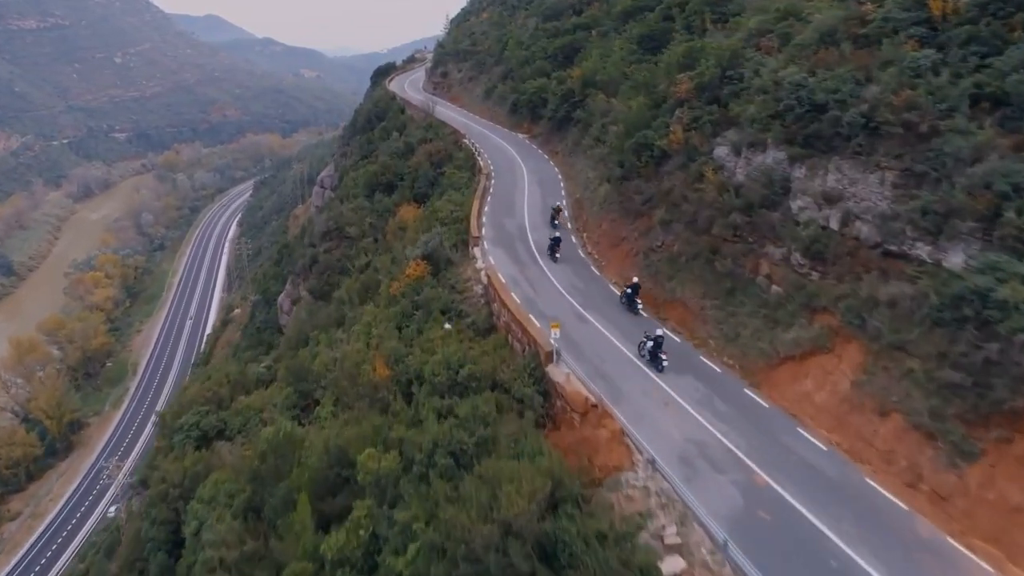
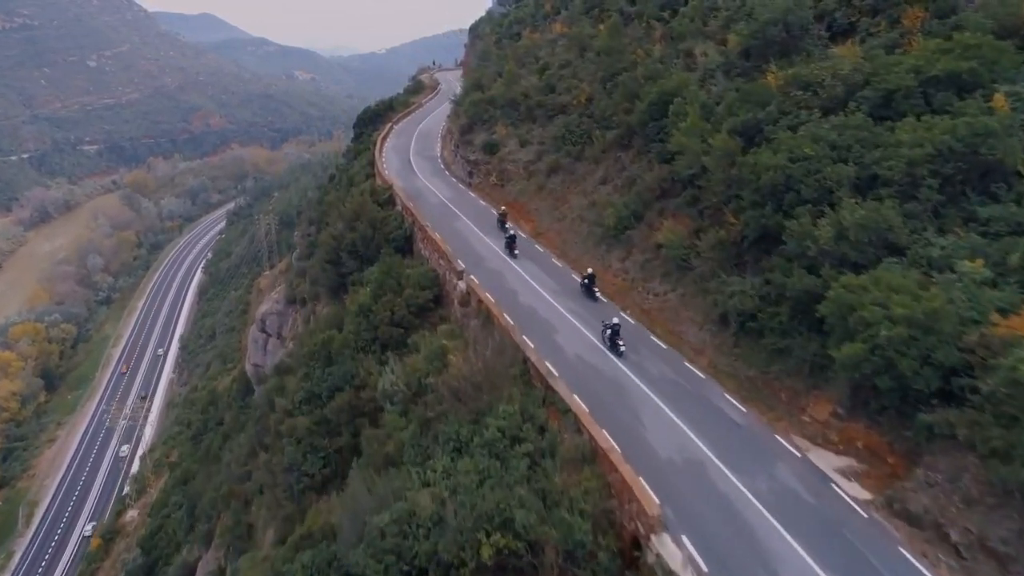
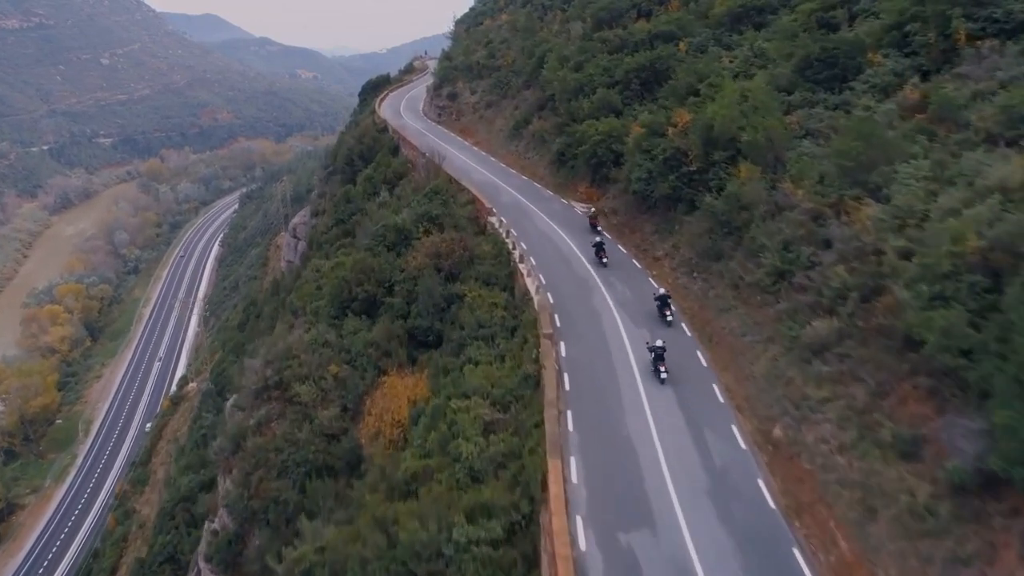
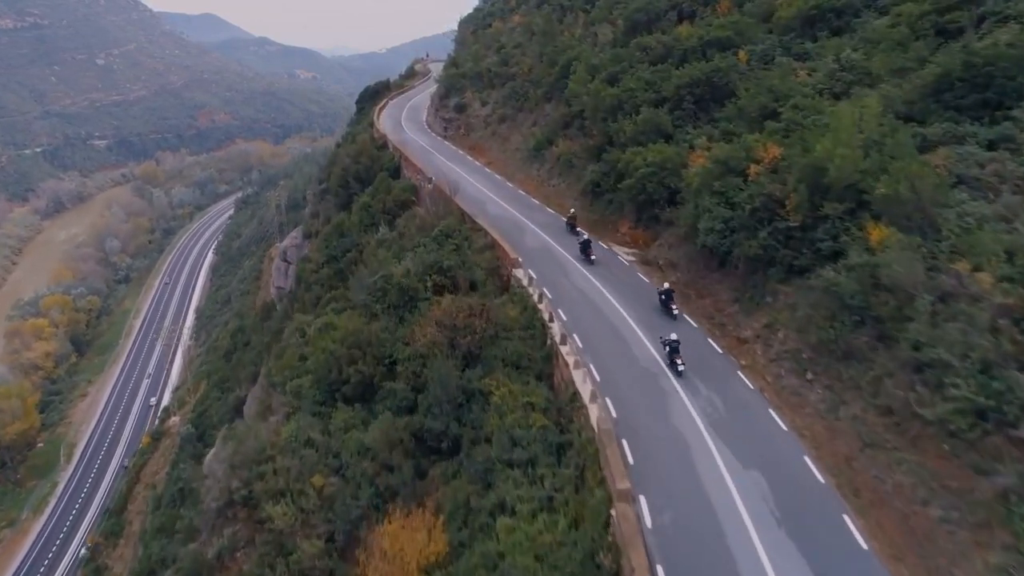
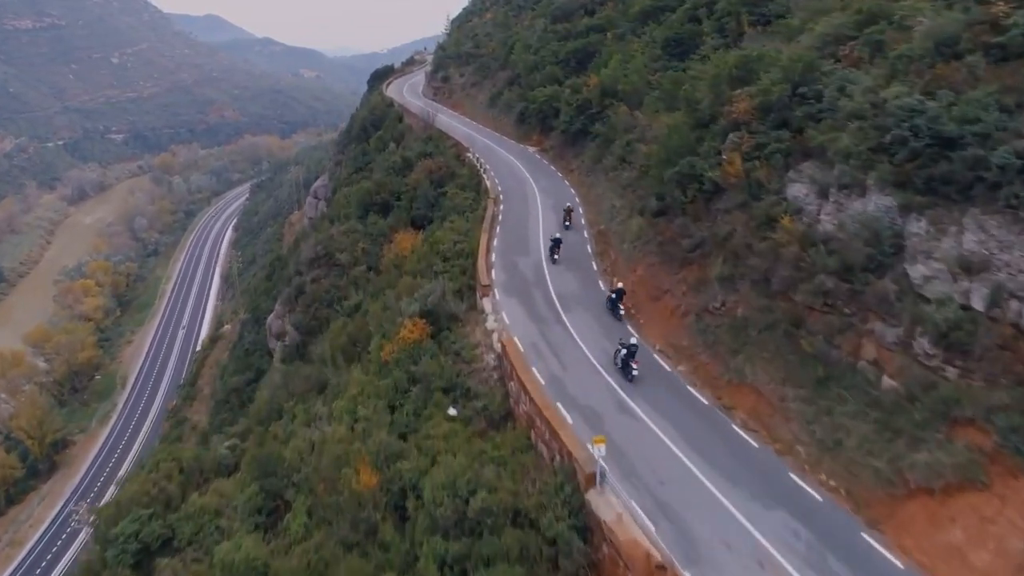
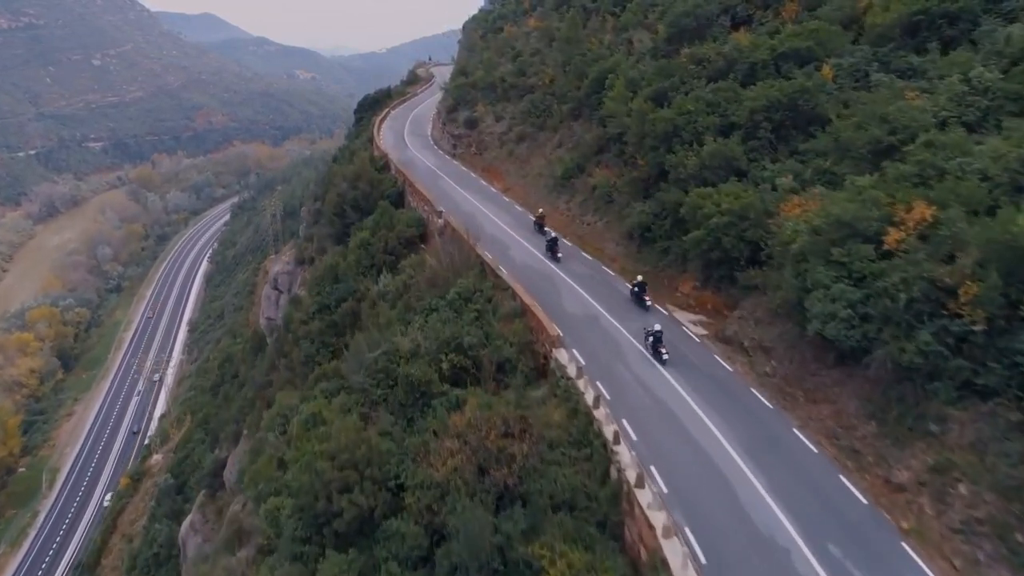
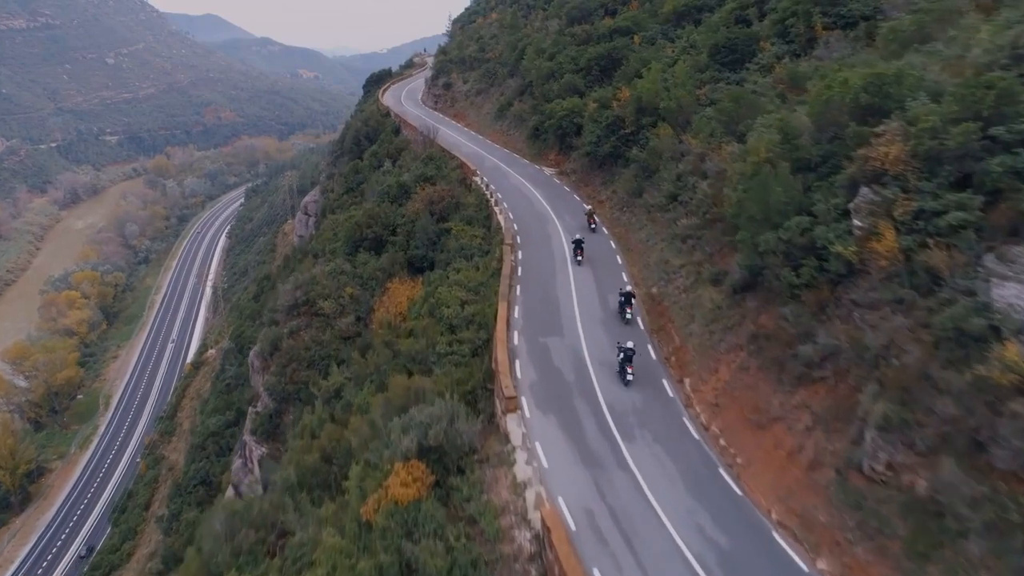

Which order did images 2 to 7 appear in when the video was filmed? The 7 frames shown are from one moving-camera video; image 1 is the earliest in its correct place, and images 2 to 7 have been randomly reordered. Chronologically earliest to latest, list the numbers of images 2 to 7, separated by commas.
5, 7, 3, 4, 6, 2
